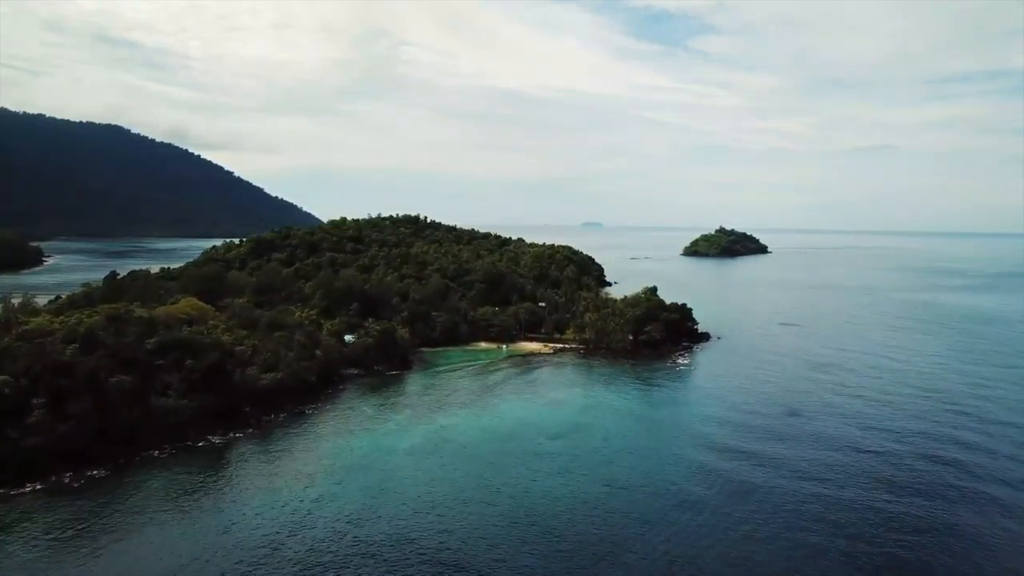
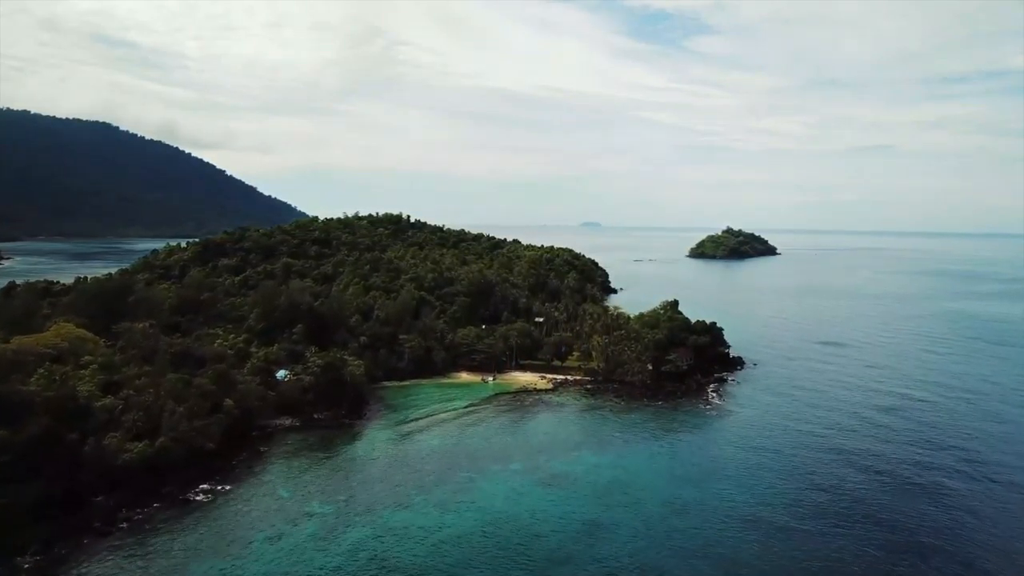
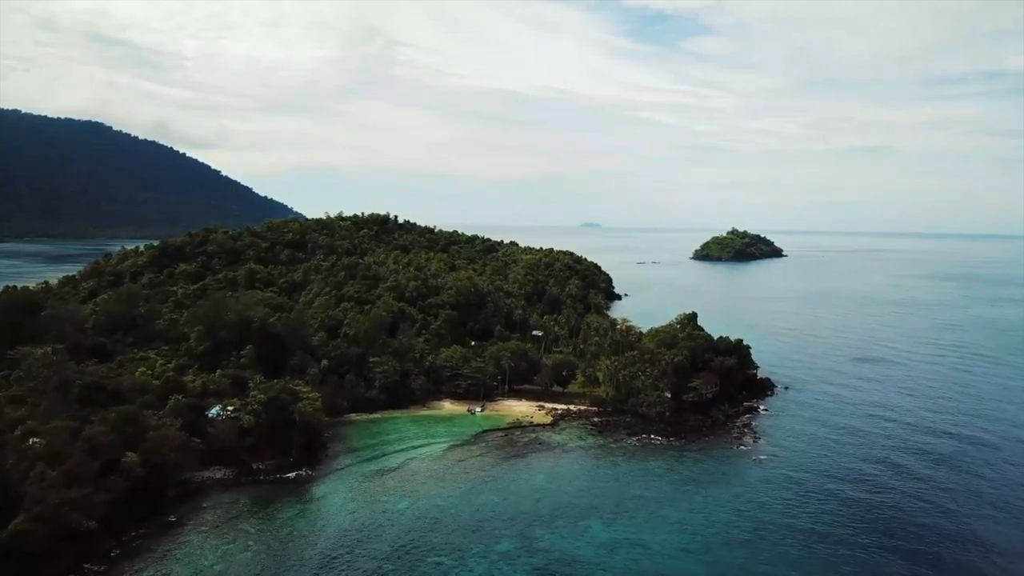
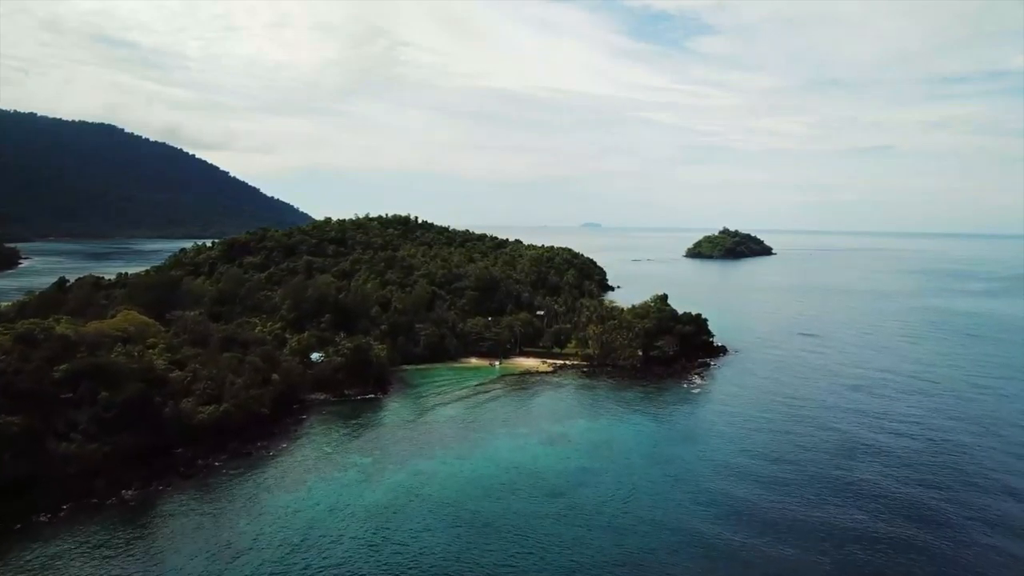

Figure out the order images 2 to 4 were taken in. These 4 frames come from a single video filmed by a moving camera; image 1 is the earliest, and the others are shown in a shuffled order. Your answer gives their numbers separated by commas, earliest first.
4, 2, 3
